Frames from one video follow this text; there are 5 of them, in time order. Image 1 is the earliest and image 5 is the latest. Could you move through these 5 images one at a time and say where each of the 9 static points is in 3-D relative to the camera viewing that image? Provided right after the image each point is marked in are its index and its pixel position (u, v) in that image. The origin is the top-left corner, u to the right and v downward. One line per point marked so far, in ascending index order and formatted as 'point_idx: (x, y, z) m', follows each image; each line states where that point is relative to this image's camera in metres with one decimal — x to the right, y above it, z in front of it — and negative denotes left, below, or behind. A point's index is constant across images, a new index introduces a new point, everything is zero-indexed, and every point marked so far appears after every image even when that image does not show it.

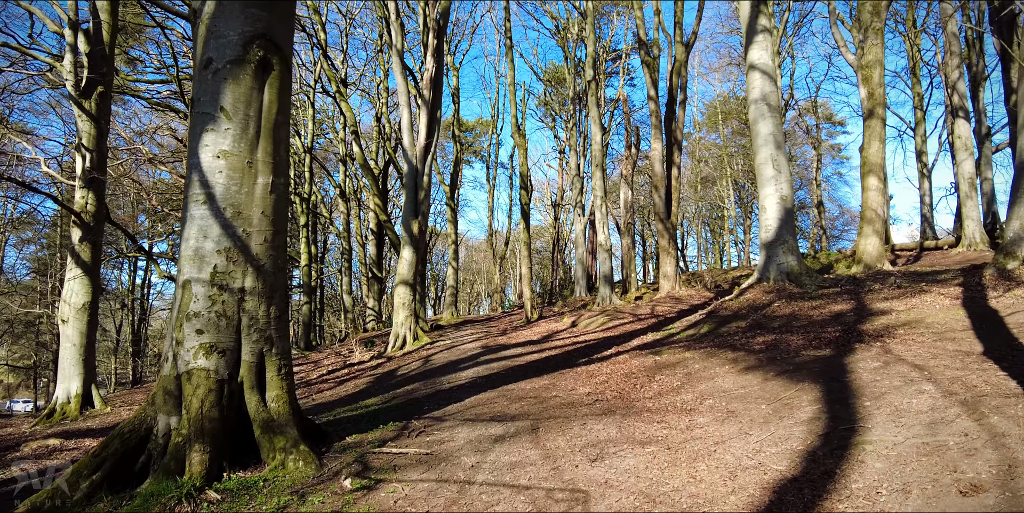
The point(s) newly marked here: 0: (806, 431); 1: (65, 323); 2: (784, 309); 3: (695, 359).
0: (+1.3, -0.8, +3.1) m
1: (-4.9, -0.7, +7.7) m
2: (+2.8, -0.5, +7.1) m
3: (+1.4, -0.8, +5.3) m
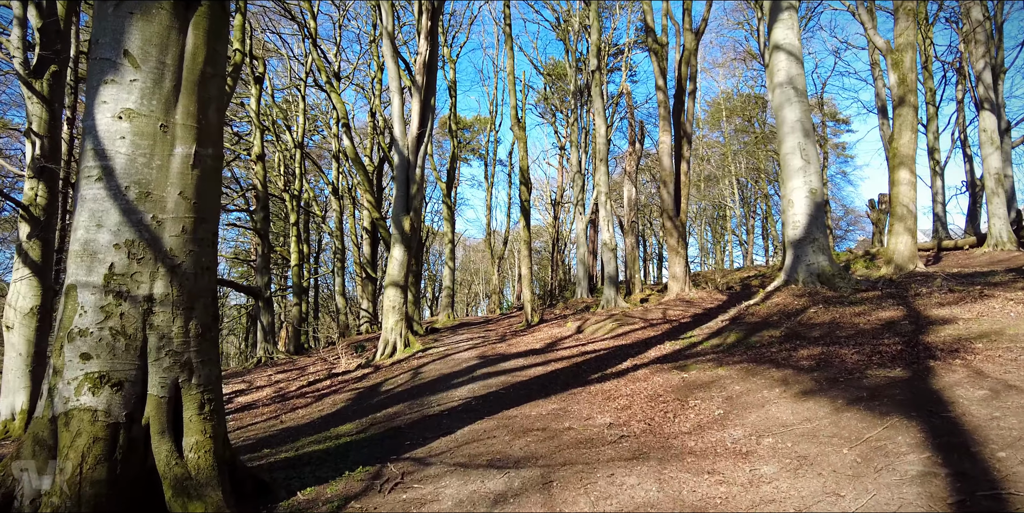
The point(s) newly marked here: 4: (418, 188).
0: (+1.3, -0.8, +2.2) m
1: (-4.9, -0.7, +6.8) m
2: (+2.8, -0.5, +6.2) m
3: (+1.4, -0.8, +4.5) m
4: (-1.4, +1.0, +10.4) m
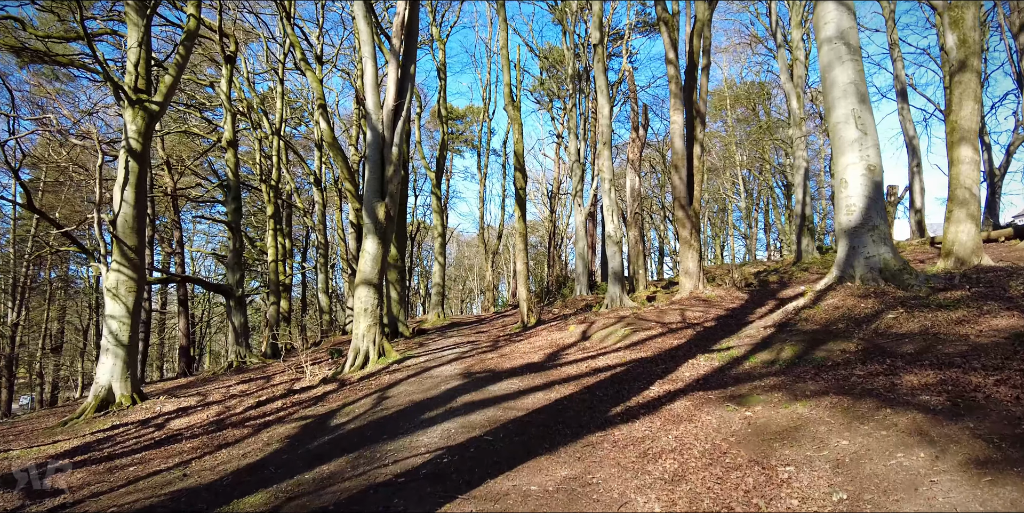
0: (+1.3, -0.7, +0.8) m
1: (-5.0, -0.7, +5.3) m
2: (+2.7, -0.5, +4.8) m
3: (+1.4, -0.7, +3.0) m
4: (-1.5, +1.1, +8.9) m
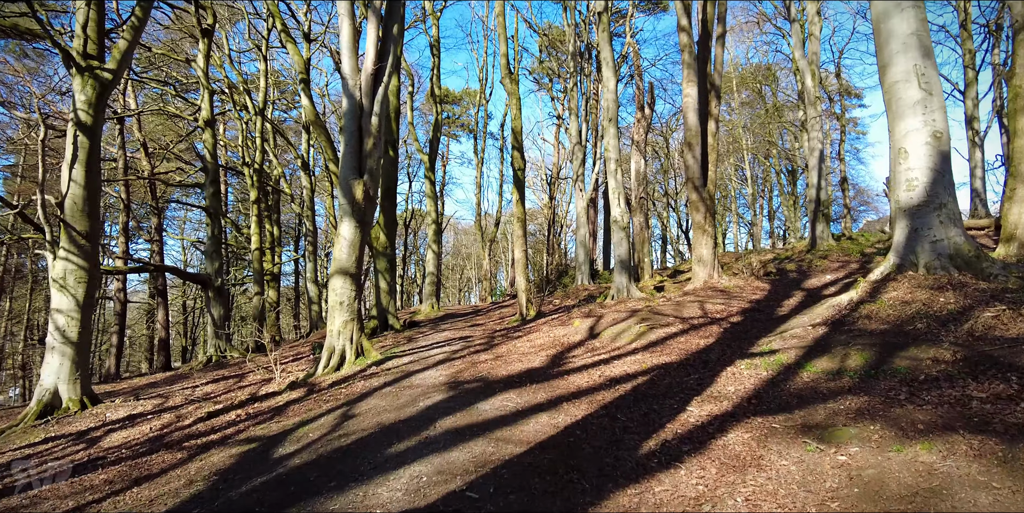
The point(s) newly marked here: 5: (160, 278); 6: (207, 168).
0: (+1.3, -0.7, -0.3) m
1: (-5.0, -0.6, +4.2) m
2: (+2.7, -0.4, +3.7) m
3: (+1.4, -0.7, +2.0) m
4: (-1.5, +1.3, +7.8) m
5: (-8.9, -0.5, +17.6) m
6: (-7.0, +2.0, +16.0) m
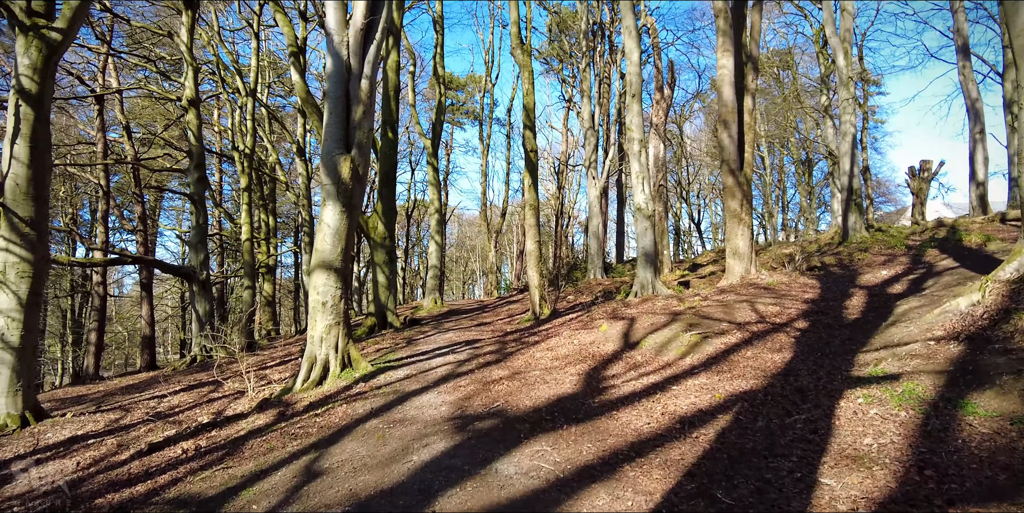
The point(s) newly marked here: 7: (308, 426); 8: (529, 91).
0: (+1.4, -0.7, -1.5) m
1: (-4.9, -0.5, +3.0) m
2: (+2.8, -0.3, +2.5) m
3: (+1.5, -0.7, +0.7) m
4: (-1.4, +1.4, +6.6) m
5: (-8.6, -0.3, +16.4) m
6: (-6.8, +2.2, +14.8) m
7: (-1.3, -1.1, +4.3) m
8: (+0.3, +2.6, +11.1) m
